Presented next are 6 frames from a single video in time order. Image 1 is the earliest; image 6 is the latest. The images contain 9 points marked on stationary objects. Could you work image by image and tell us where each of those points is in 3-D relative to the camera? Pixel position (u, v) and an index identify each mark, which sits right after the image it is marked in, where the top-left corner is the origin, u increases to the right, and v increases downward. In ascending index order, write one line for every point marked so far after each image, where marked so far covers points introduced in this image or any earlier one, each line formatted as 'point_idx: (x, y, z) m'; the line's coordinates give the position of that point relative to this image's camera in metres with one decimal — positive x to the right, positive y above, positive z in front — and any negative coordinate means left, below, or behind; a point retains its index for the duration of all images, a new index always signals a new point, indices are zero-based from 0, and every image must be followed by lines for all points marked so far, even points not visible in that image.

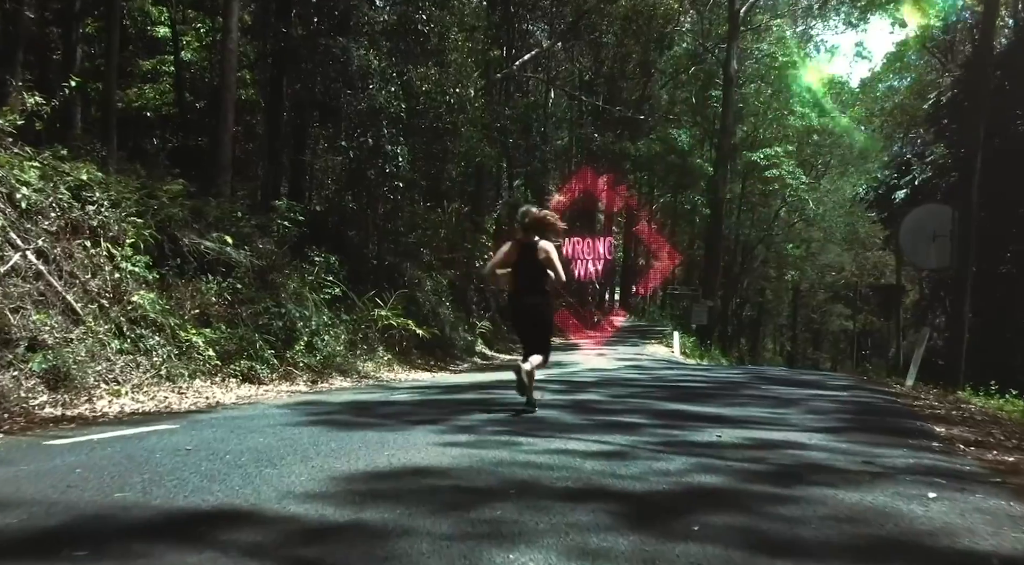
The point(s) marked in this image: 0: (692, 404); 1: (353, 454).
0: (+1.9, -1.3, +11.6) m
1: (-1.1, -1.2, +7.3) m
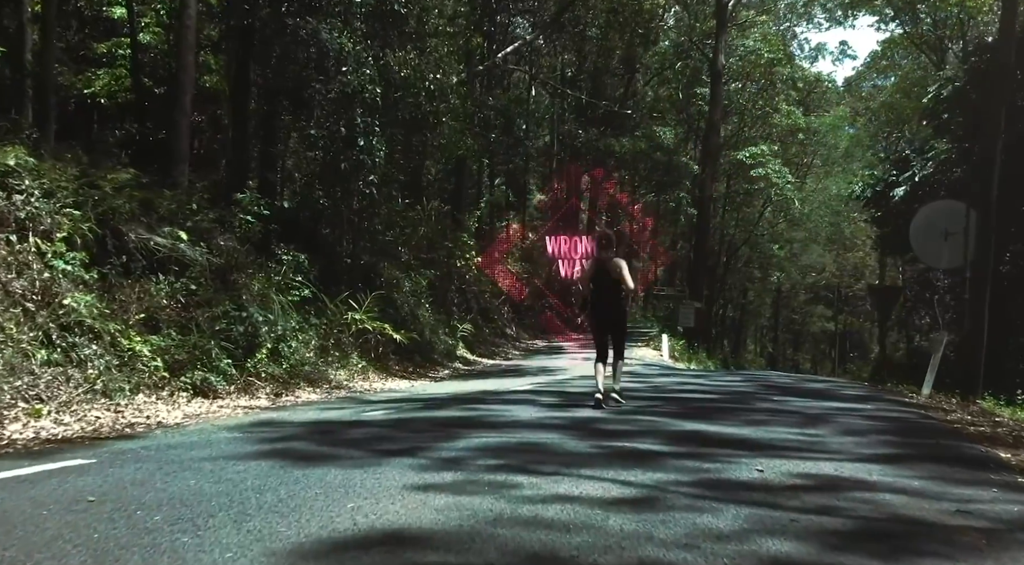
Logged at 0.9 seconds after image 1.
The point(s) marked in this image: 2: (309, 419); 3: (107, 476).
0: (+1.8, -1.3, +10.2) m
1: (-1.1, -1.2, +5.8) m
2: (-1.8, -1.2, +9.8) m
3: (-2.3, -1.1, +6.3) m
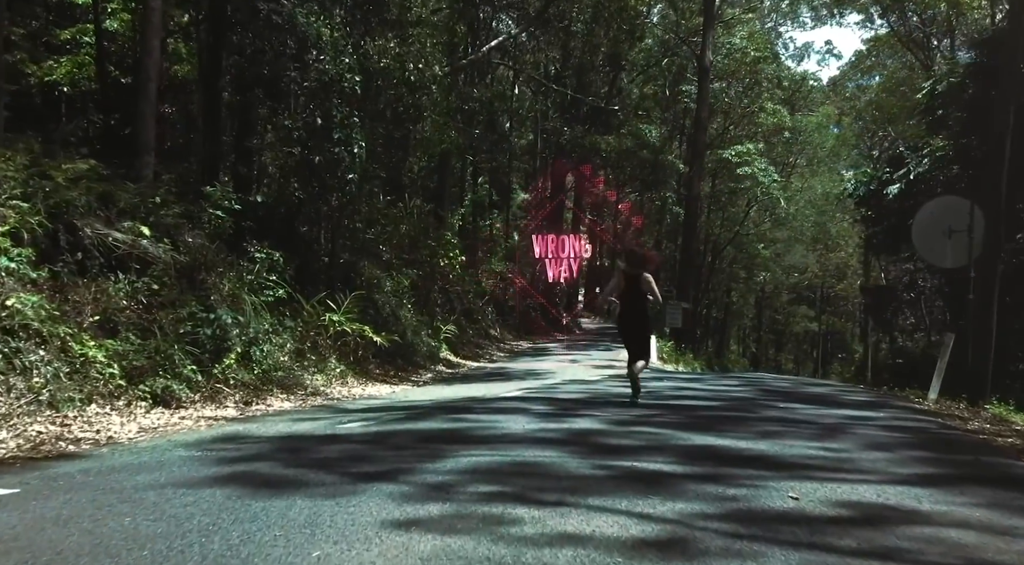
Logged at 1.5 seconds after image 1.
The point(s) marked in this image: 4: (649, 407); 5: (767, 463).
0: (+1.7, -1.3, +9.3) m
1: (-1.1, -1.2, +4.9) m
2: (-1.9, -1.2, +8.9) m
3: (-2.3, -1.1, +5.4) m
4: (+1.5, -1.4, +12.0) m
5: (+1.7, -1.2, +7.2) m
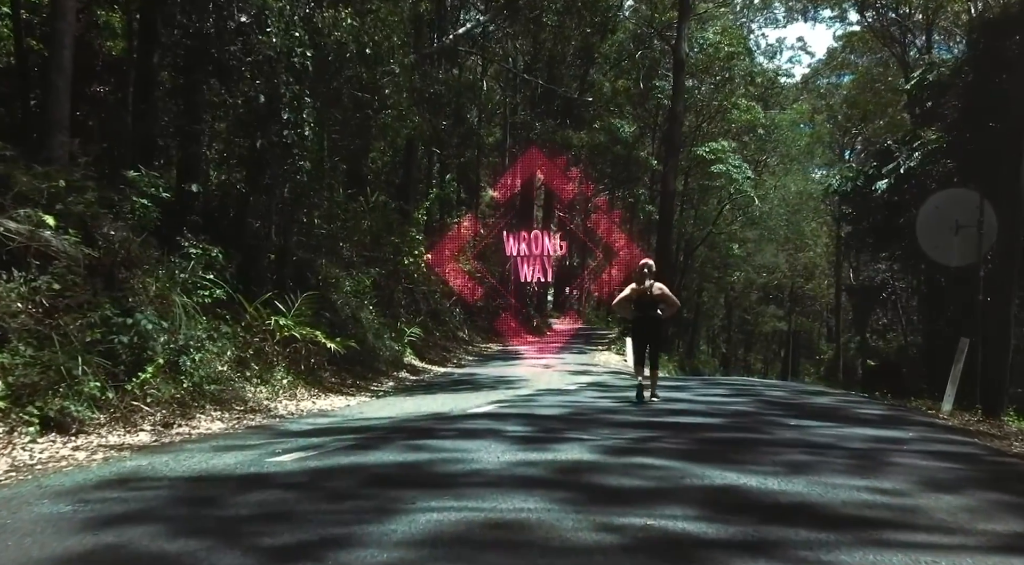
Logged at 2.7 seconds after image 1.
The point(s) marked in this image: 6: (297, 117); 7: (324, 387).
0: (+1.5, -1.3, +7.6) m
1: (-1.2, -1.2, +3.1) m
2: (-2.1, -1.2, +7.1) m
3: (-2.4, -1.1, +3.5) m
4: (+1.2, -1.4, +10.3) m
5: (+1.6, -1.2, +5.5) m
6: (-3.1, +2.4, +16.1) m
7: (-2.7, -1.5, +15.9) m
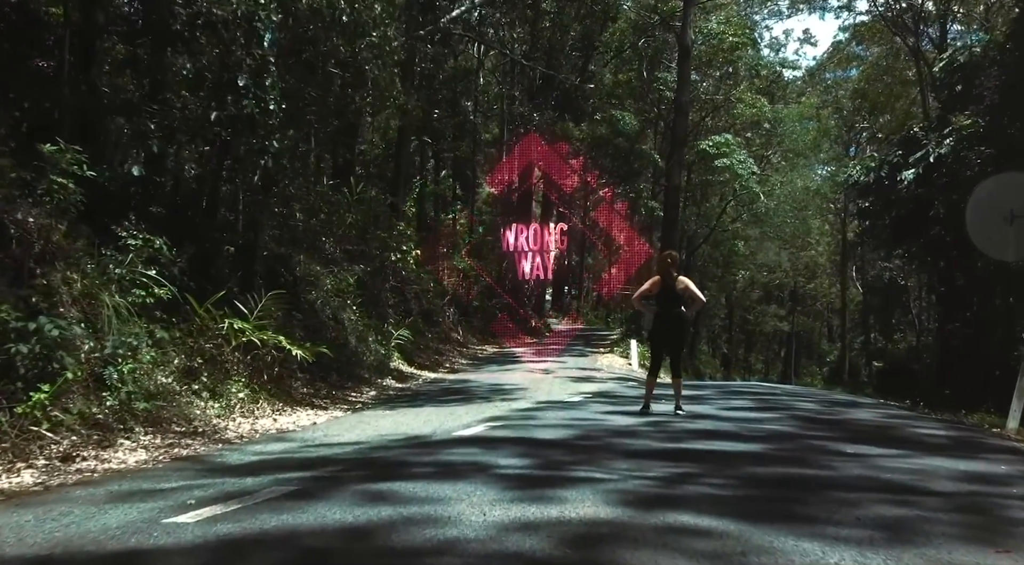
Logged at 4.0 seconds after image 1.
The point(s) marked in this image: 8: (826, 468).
0: (+1.5, -1.2, +5.5) m
1: (-1.2, -1.1, +1.0) m
2: (-2.1, -1.2, +5.0) m
3: (-2.5, -1.1, +1.5) m
4: (+1.2, -1.3, +8.2) m
5: (+1.5, -1.2, +3.5) m
6: (-3.2, +2.5, +14.0) m
7: (-2.8, -1.5, +13.8) m
8: (+2.3, -1.3, +7.9) m
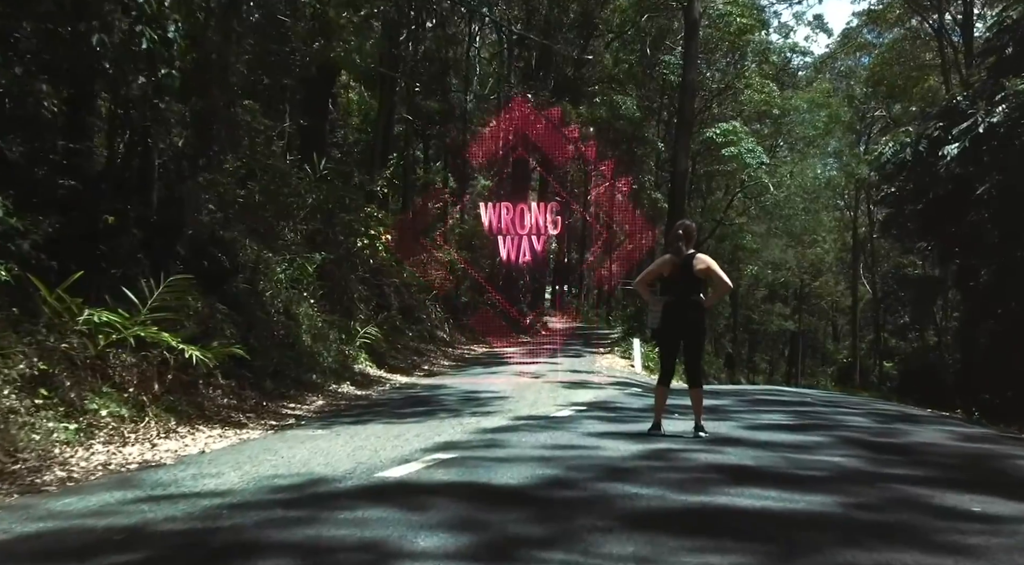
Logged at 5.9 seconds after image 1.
0: (+1.2, -1.1, +2.3) m
1: (-1.5, -1.0, -2.2) m
2: (-2.4, -1.0, +1.8) m
3: (-2.8, -0.9, -1.7) m
4: (+0.9, -1.1, +5.0) m
5: (+1.2, -1.0, +0.3) m
6: (-3.5, +2.7, +10.8) m
7: (-3.1, -1.3, +10.6) m
8: (+2.0, -1.2, +4.7) m
